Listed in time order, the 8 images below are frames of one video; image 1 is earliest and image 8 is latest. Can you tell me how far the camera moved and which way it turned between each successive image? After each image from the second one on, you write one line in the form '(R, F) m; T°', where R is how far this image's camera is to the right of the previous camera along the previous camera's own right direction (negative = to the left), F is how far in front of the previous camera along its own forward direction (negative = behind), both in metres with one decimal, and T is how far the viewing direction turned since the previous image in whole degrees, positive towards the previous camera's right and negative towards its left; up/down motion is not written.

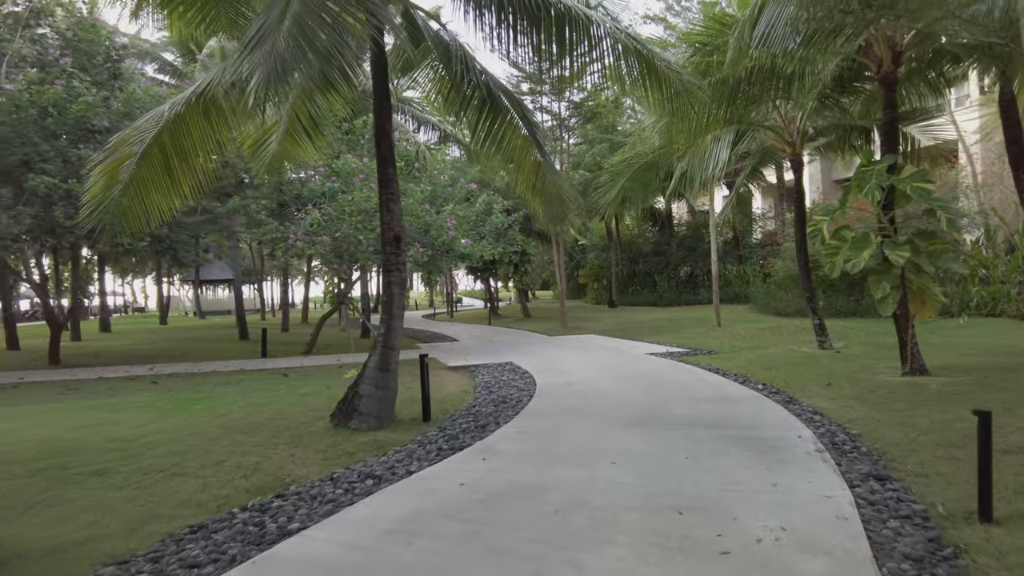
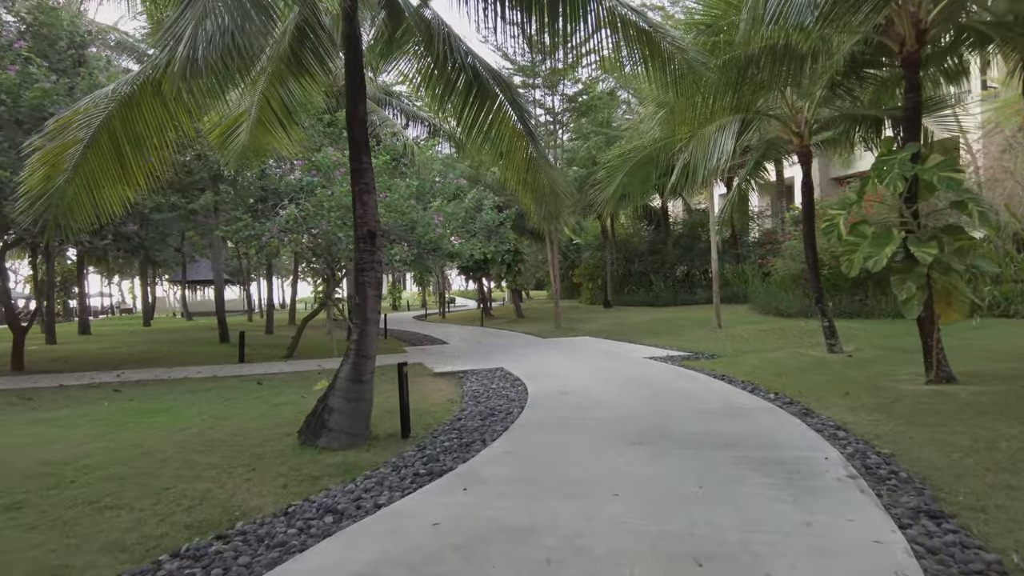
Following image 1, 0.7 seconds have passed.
(+0.1, +0.7) m; +1°
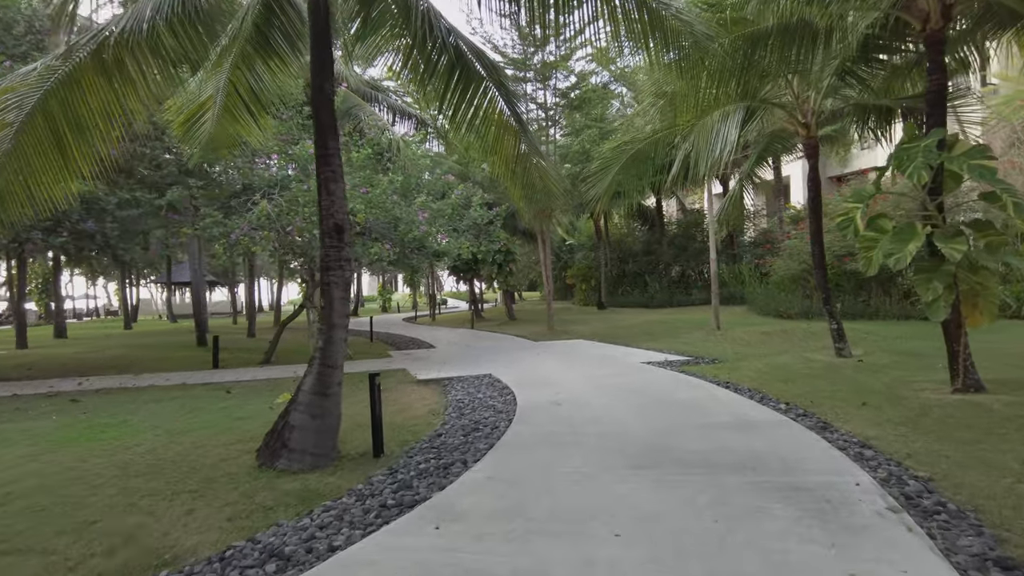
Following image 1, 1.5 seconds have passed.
(+0.1, +0.7) m; +1°
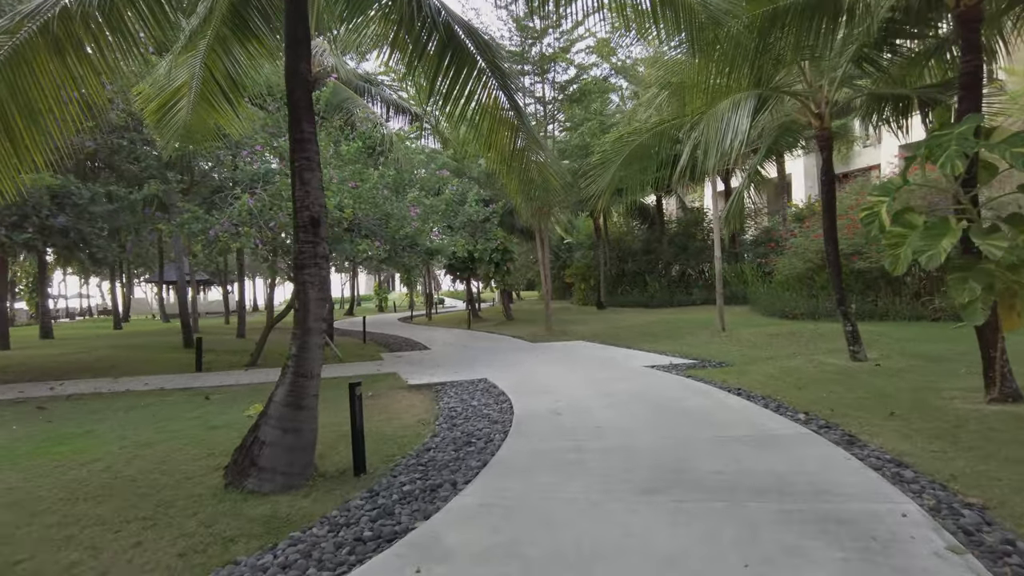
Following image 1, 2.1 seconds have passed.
(0.0, +0.6) m; 0°
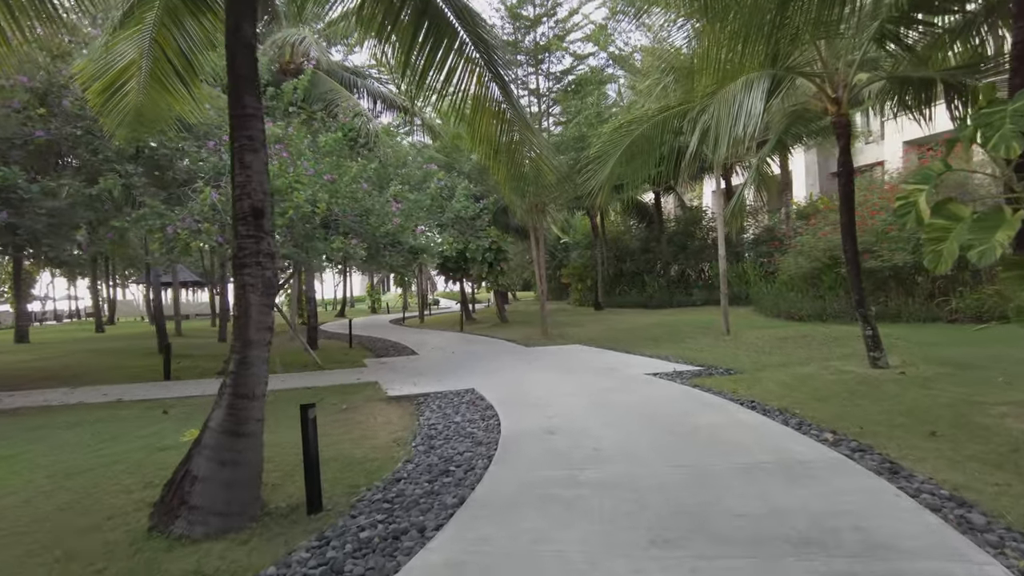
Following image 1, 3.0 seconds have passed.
(+0.1, +0.8) m; 0°
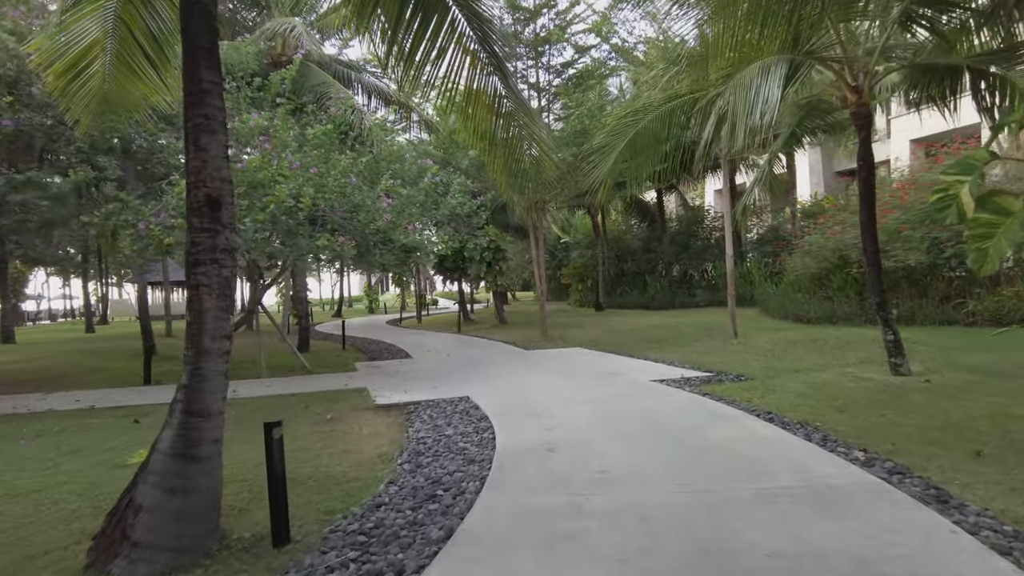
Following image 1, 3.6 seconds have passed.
(0.0, +0.6) m; 0°
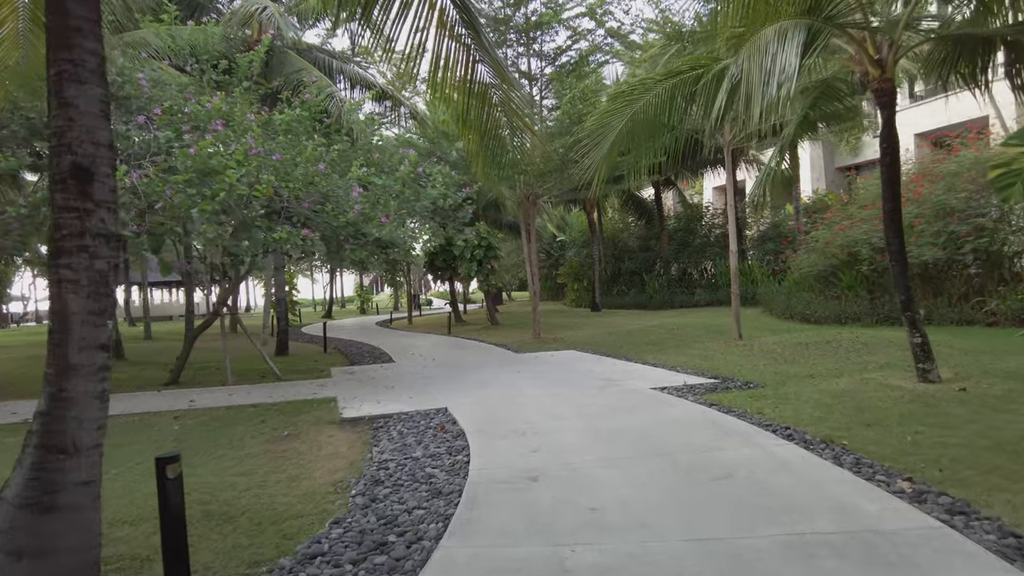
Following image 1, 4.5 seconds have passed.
(+0.2, +0.9) m; 0°
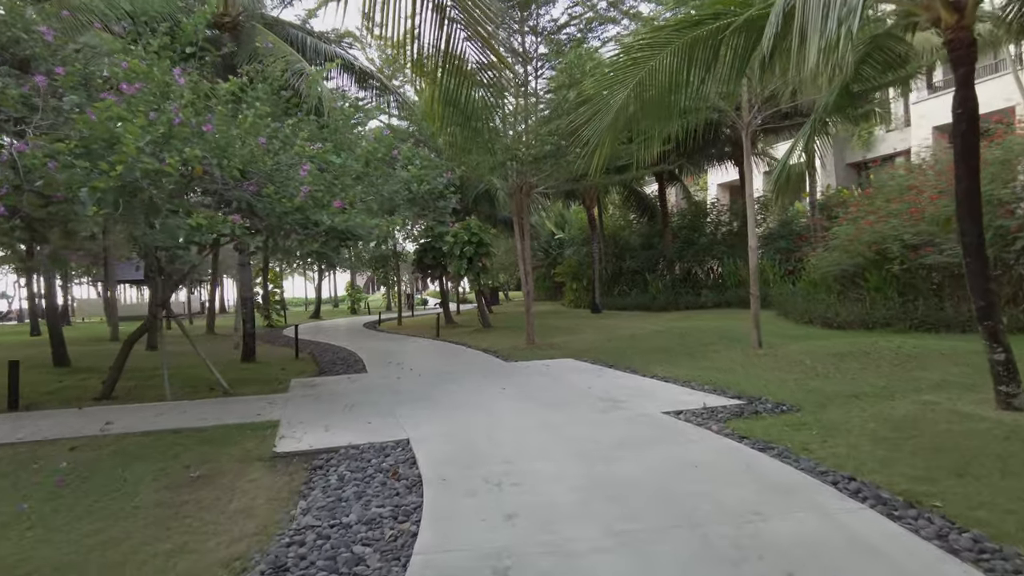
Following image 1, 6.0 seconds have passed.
(+0.2, +1.5) m; 0°
